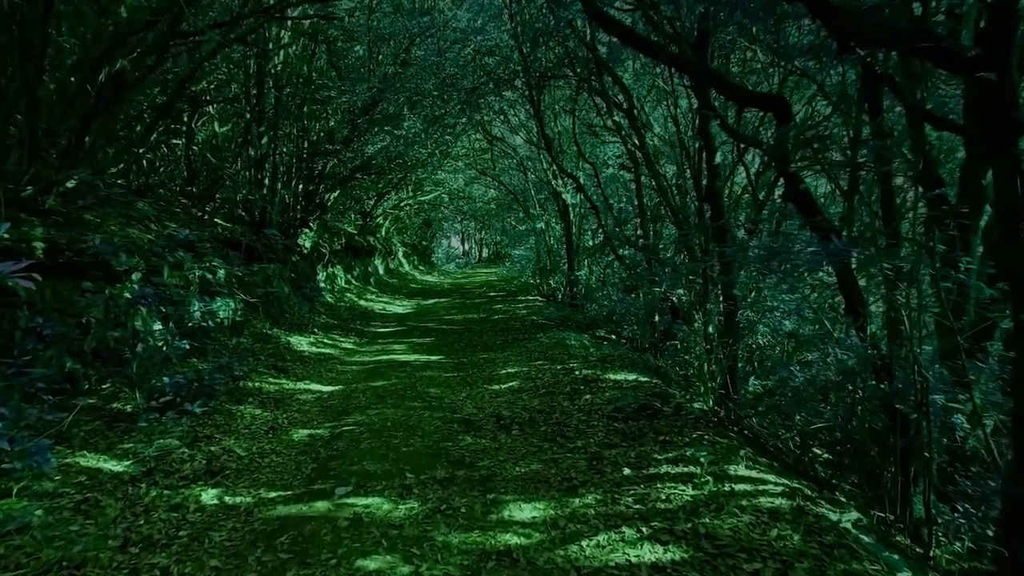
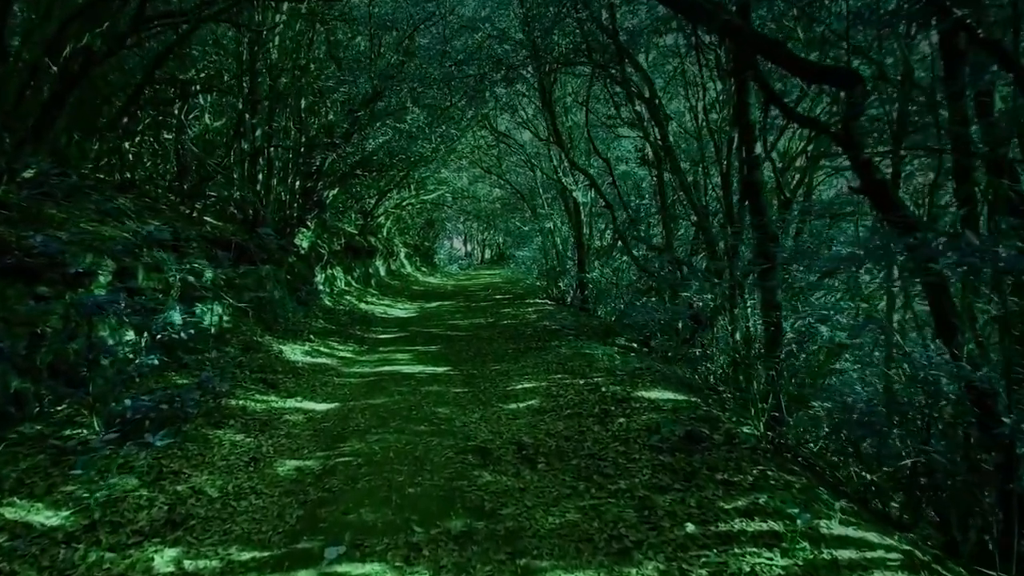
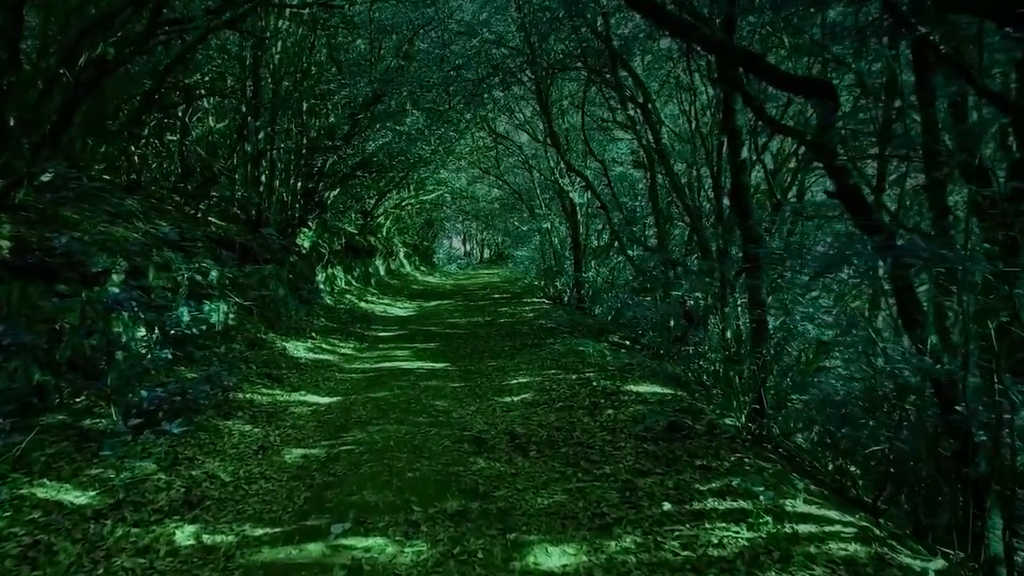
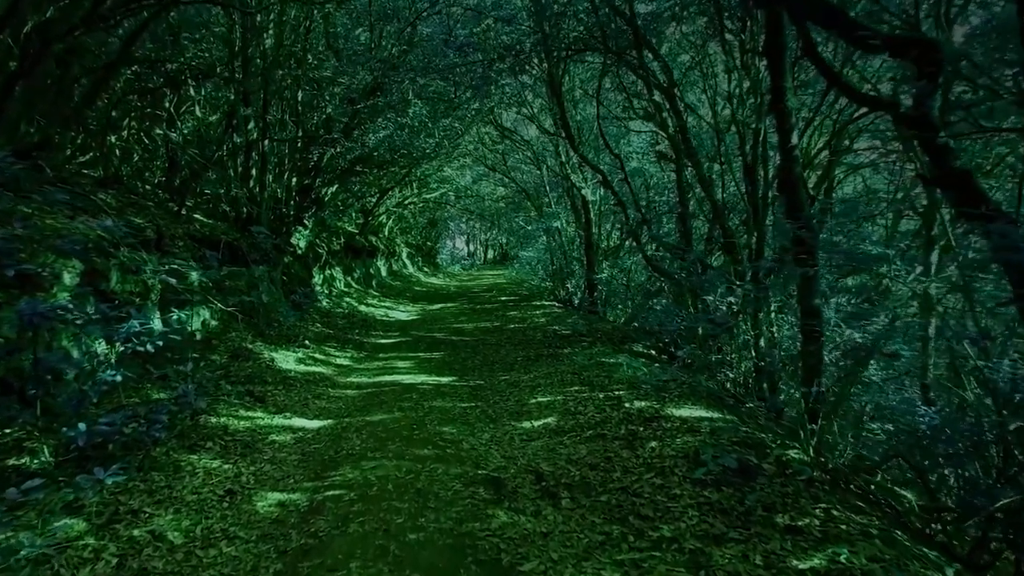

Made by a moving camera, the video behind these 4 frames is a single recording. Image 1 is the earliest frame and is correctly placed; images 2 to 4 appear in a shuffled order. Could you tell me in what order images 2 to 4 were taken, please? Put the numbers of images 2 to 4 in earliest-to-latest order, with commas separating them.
3, 2, 4
